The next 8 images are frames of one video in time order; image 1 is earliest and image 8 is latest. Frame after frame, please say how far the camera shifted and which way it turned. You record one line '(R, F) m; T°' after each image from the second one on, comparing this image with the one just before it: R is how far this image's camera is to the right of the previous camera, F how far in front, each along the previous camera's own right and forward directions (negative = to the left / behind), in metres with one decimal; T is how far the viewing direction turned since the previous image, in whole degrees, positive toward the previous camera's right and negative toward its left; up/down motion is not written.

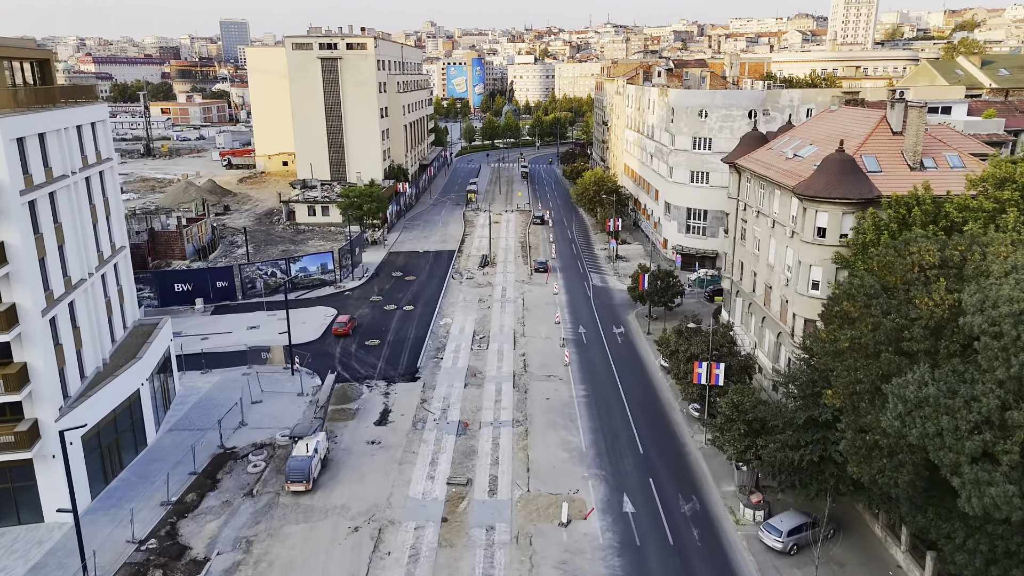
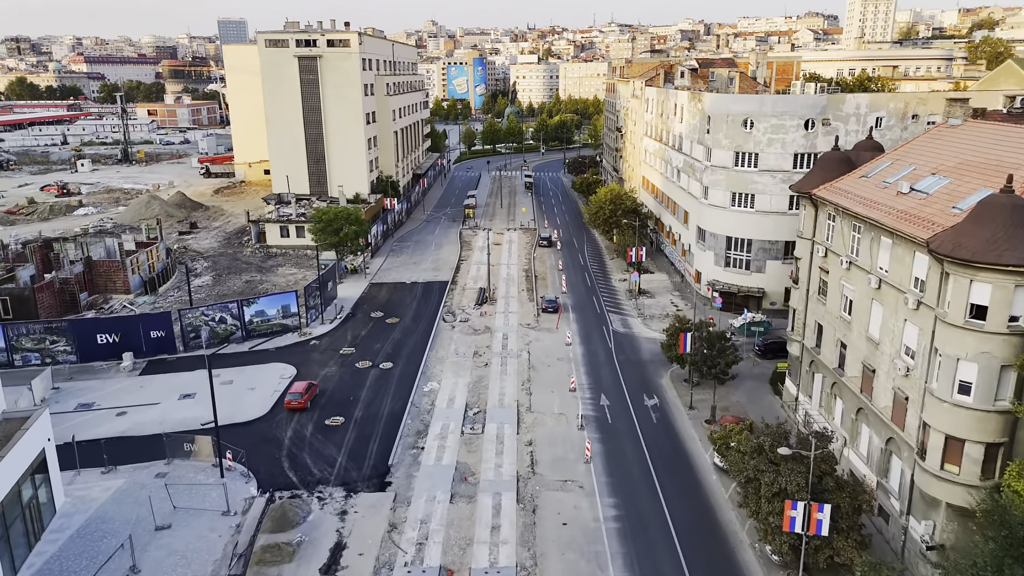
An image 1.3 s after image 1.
(0.0, +11.9) m; 0°
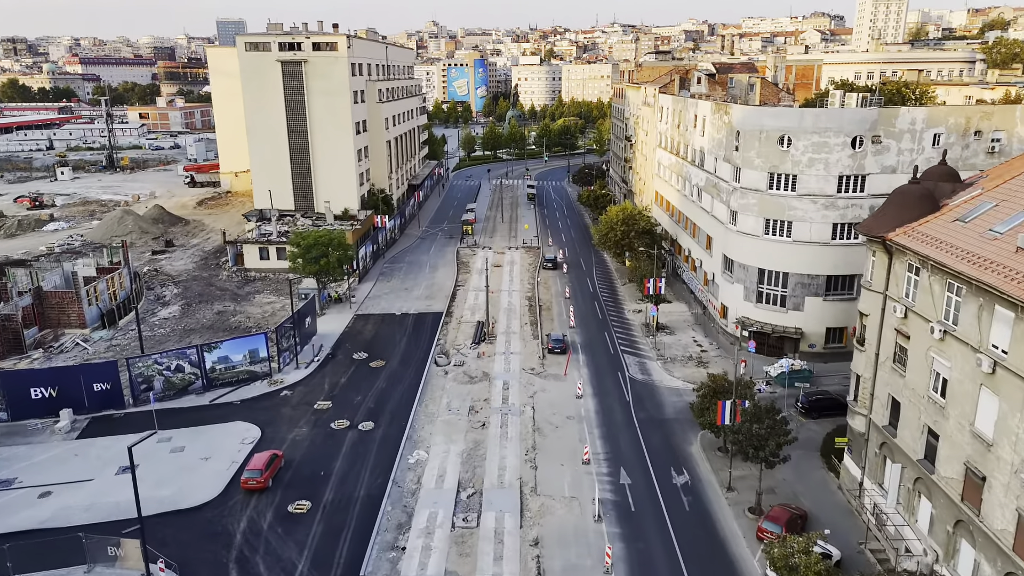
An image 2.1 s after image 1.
(0.0, +7.0) m; 0°
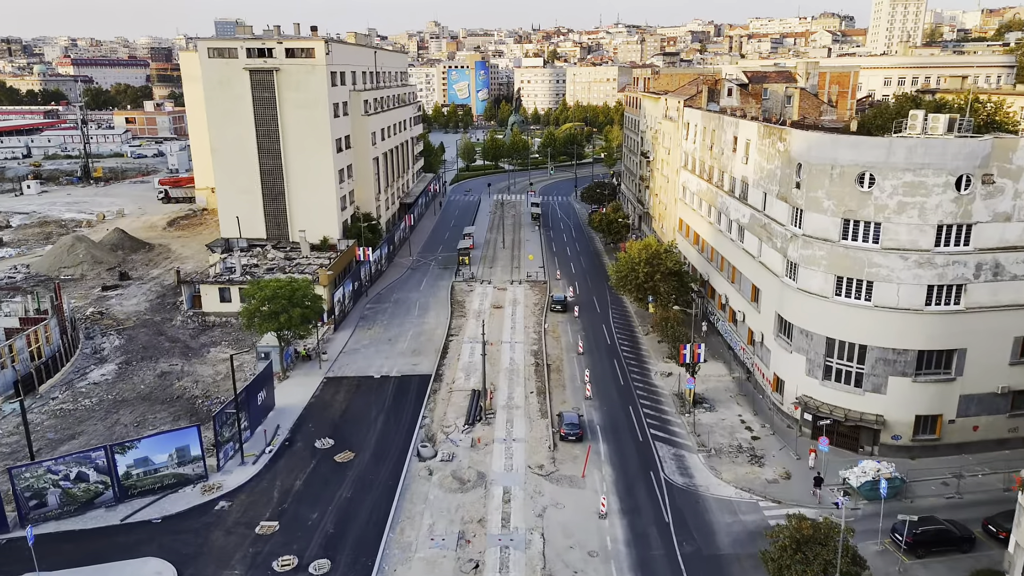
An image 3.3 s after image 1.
(0.0, +10.5) m; 0°
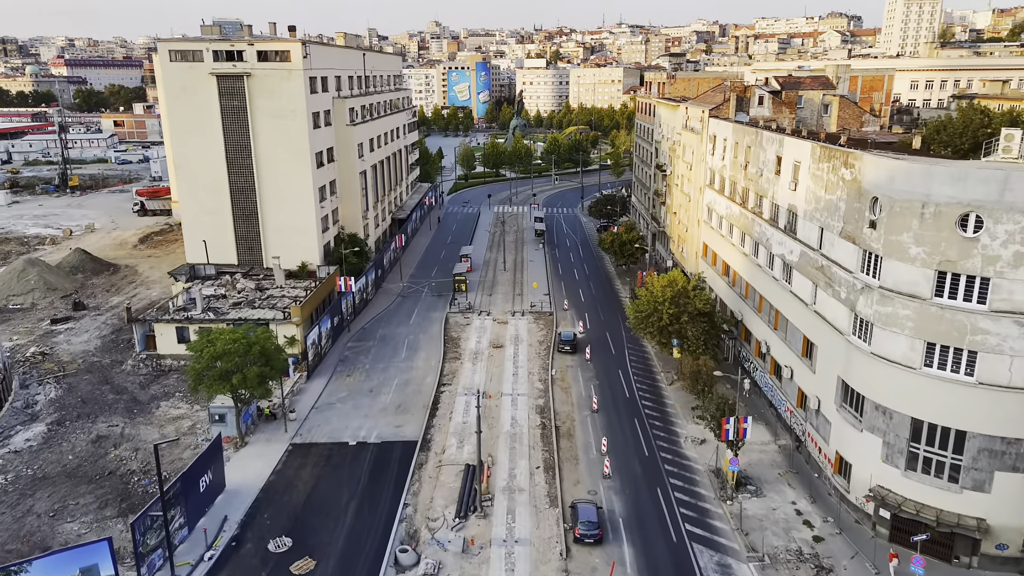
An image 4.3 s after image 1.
(0.0, +8.2) m; 0°
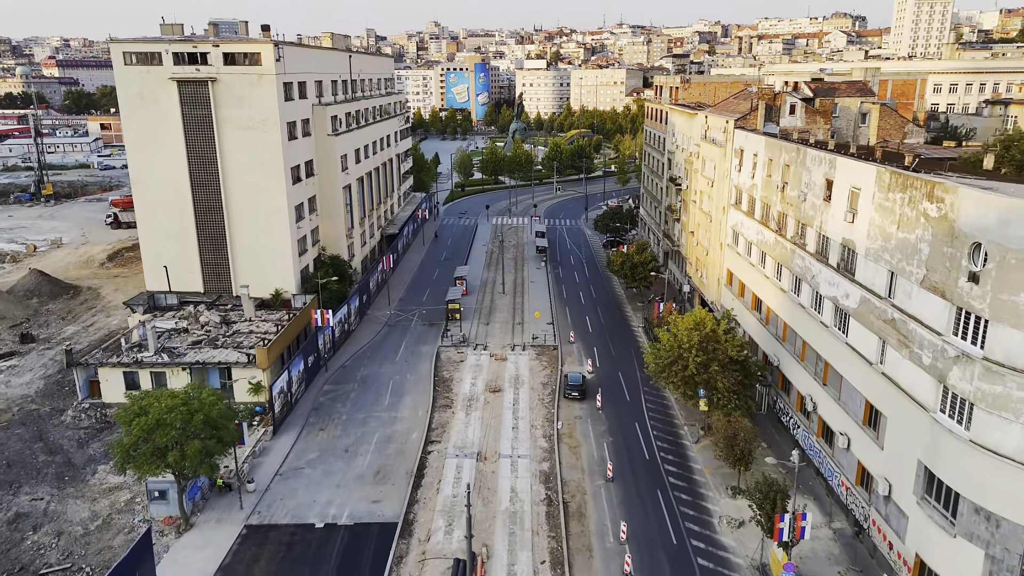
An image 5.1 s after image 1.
(0.0, +7.1) m; 0°
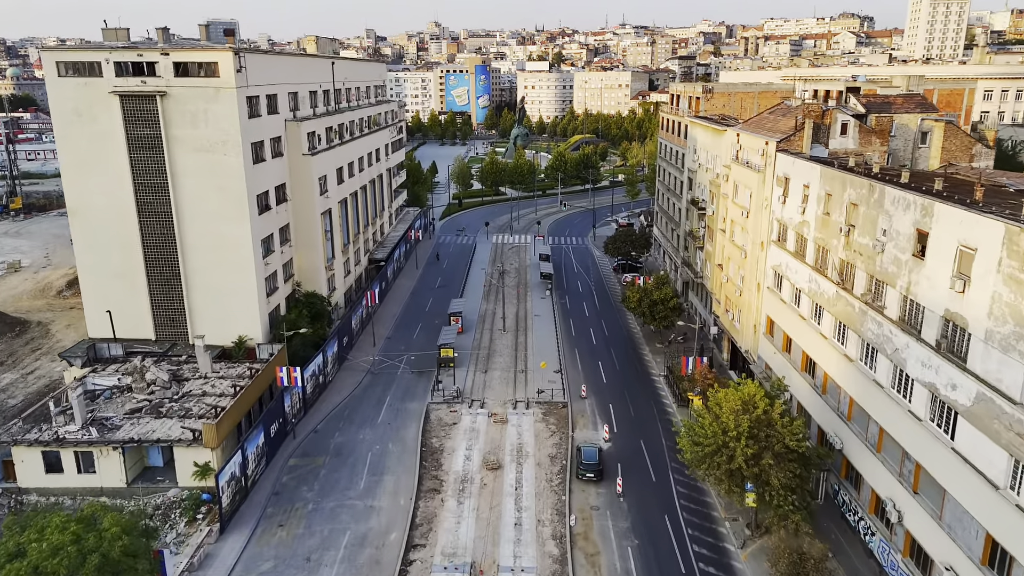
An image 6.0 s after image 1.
(-0.1, +8.2) m; 0°
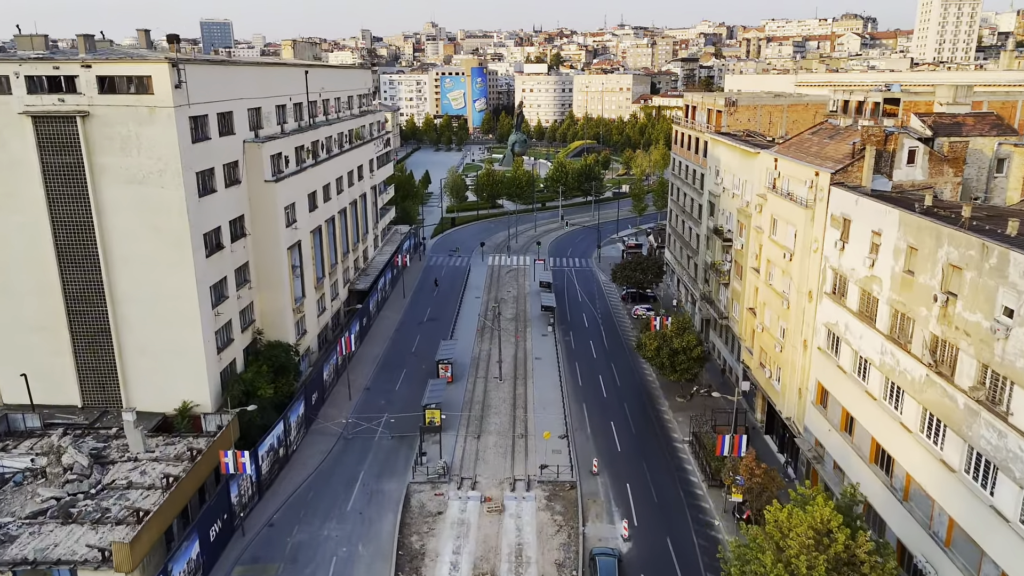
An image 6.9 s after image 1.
(0.0, +8.2) m; 0°
